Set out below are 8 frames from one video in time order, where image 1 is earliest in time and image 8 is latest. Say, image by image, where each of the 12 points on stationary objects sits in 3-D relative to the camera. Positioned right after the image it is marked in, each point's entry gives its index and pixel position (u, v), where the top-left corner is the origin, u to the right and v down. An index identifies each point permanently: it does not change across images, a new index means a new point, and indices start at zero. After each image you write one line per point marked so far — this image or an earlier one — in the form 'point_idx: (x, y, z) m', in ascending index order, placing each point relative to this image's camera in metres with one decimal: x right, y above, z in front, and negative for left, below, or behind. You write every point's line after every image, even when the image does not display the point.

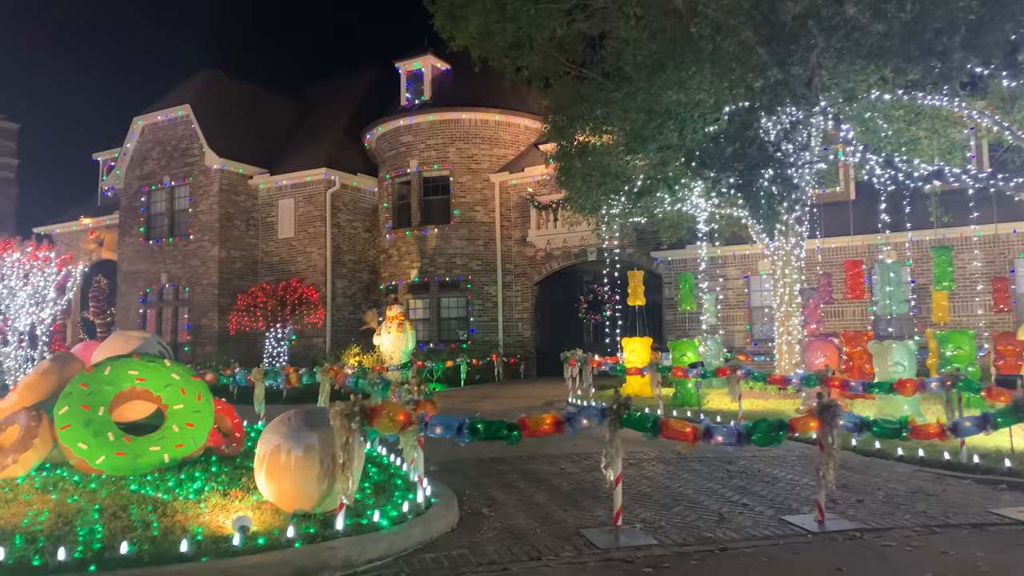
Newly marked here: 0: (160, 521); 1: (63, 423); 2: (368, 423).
0: (-2.7, -1.8, +6.1) m
1: (-4.4, -1.3, +7.7) m
2: (-1.1, -1.1, +6.2) m
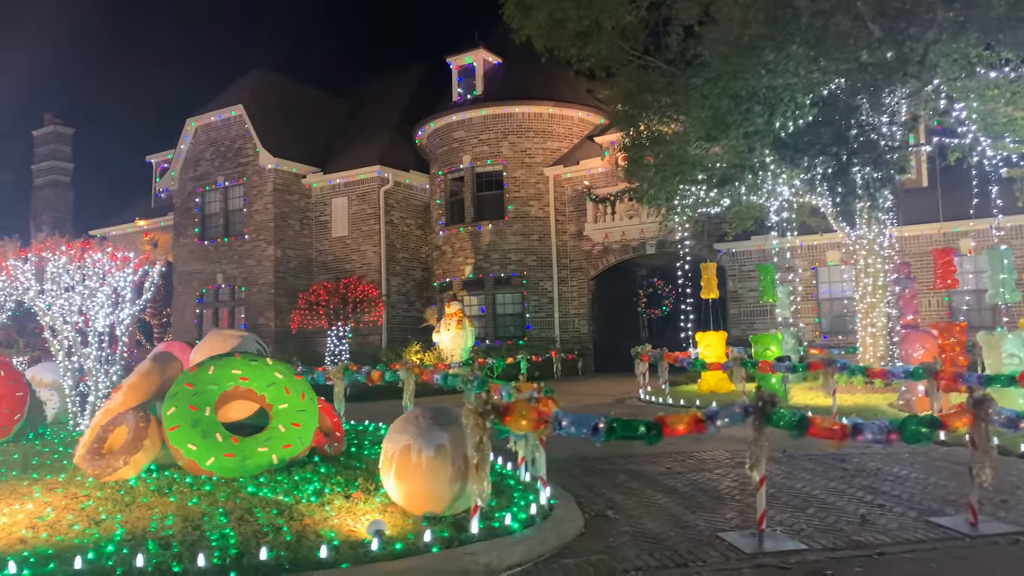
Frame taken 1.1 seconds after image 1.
0: (-1.6, -1.7, +5.8) m
1: (-3.2, -1.3, +7.6) m
2: (-0.1, -1.0, +5.9) m
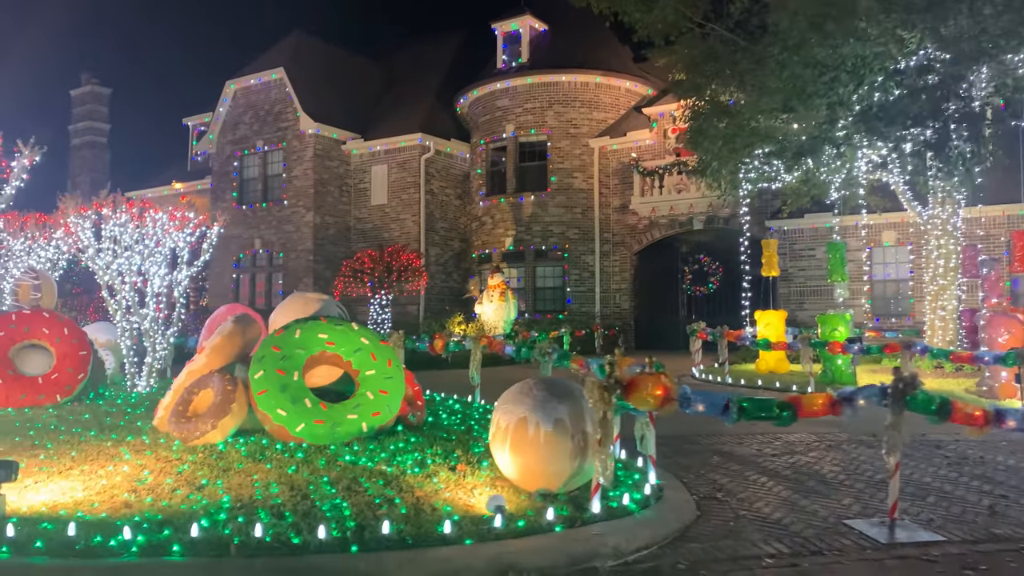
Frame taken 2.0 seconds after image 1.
0: (-0.8, -1.5, +5.6) m
1: (-2.3, -0.9, +7.3) m
2: (+0.8, -0.8, +5.6) m
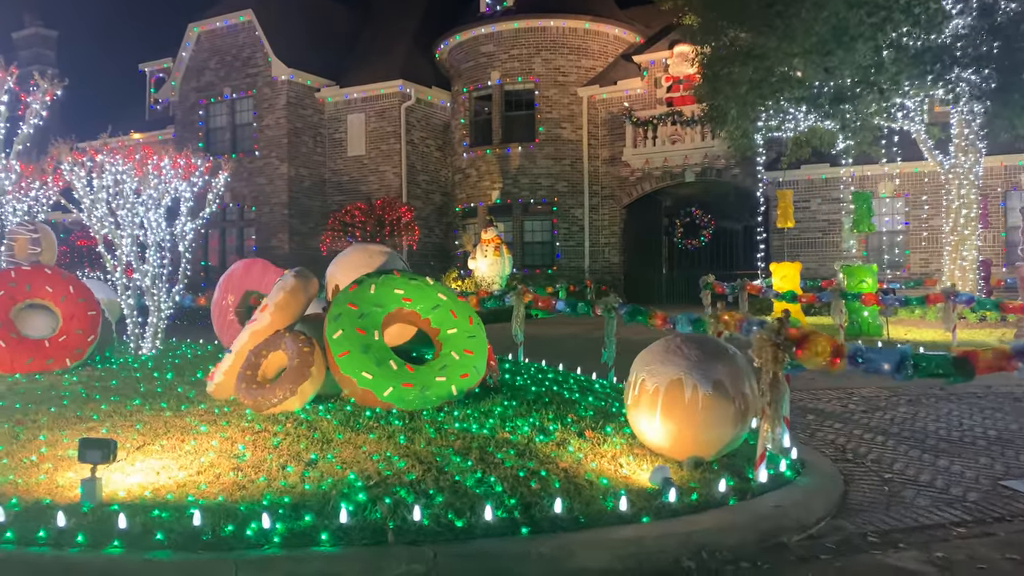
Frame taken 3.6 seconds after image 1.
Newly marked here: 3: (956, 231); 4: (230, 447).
0: (+0.2, -1.1, +5.0) m
1: (-1.4, -0.5, +6.6) m
2: (+1.8, -0.4, +5.1) m
3: (+8.5, +1.1, +15.2) m
4: (-1.9, -1.1, +5.4) m
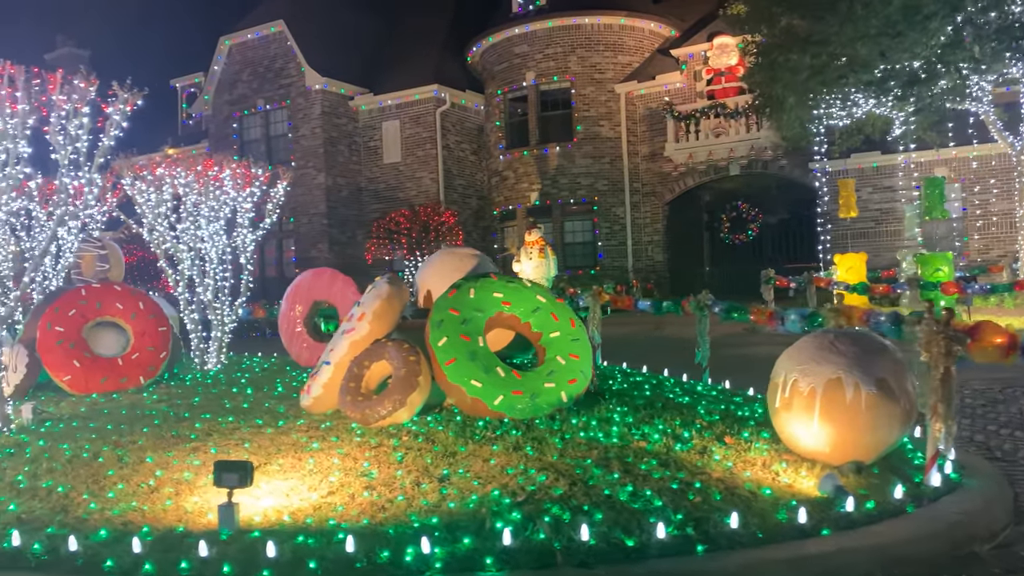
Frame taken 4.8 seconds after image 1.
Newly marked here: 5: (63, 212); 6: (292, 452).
0: (+1.1, -1.1, +4.6) m
1: (-0.5, -0.6, +6.3) m
2: (+2.7, -0.4, +4.7) m
3: (+9.6, +1.4, +14.6) m
4: (-1.0, -1.1, +5.1) m
5: (-4.0, +0.7, +7.1) m
6: (-1.5, -1.1, +5.5) m
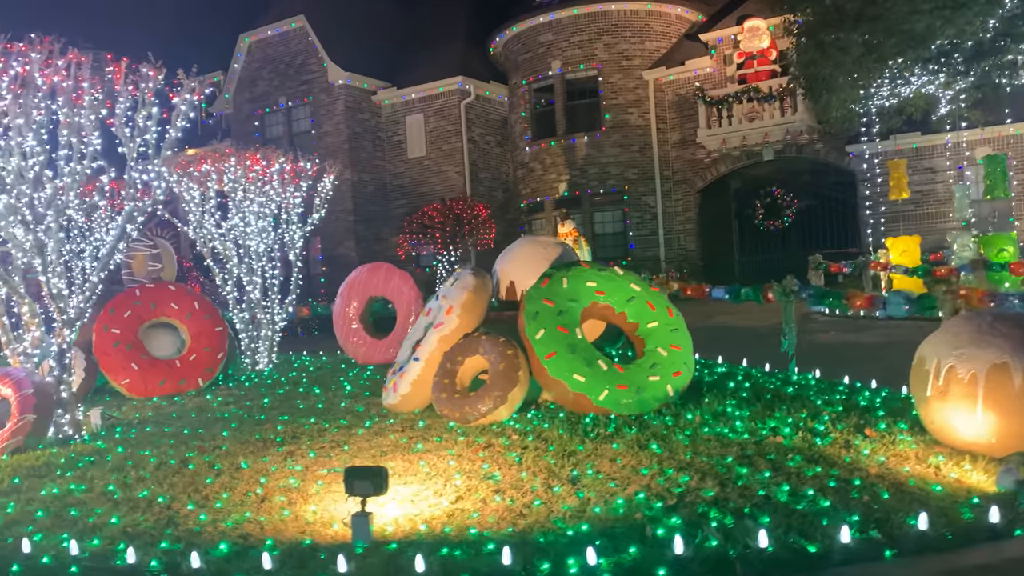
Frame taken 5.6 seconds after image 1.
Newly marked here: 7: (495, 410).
0: (+1.9, -1.0, +4.3) m
1: (+0.2, -0.5, +5.9) m
2: (+3.4, -0.2, +4.3) m
3: (+10.4, +1.7, +14.2) m
4: (-0.3, -1.1, +4.8) m
5: (-3.2, +0.7, +6.7) m
6: (-0.8, -1.1, +5.2) m
7: (-0.1, -0.9, +5.8) m
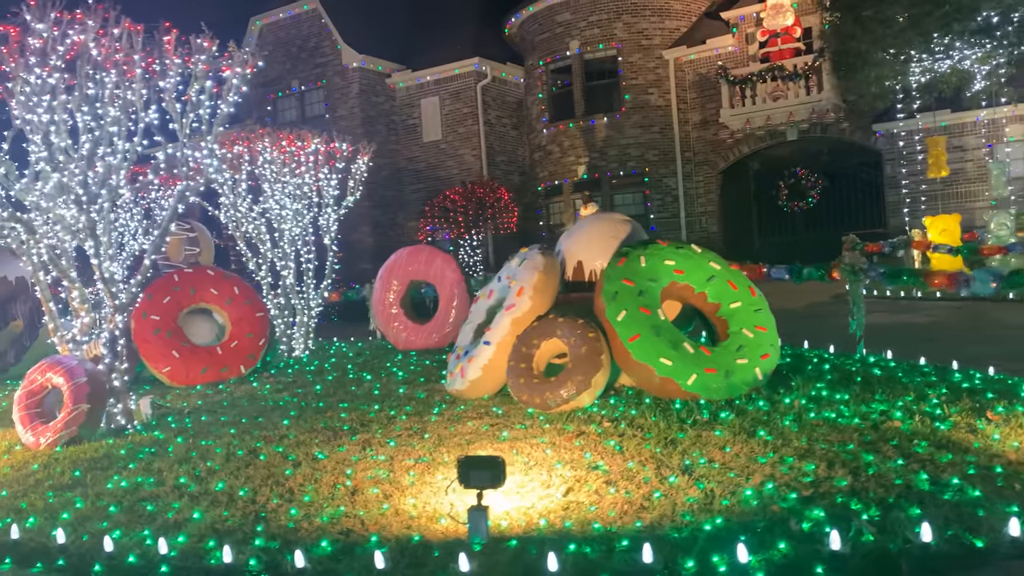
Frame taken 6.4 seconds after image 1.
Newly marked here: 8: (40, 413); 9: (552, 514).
0: (+2.5, -0.9, +4.0) m
1: (+0.8, -0.3, +5.6) m
2: (+4.0, -0.1, +4.0) m
3: (+11.0, +2.1, +13.8) m
4: (+0.3, -1.0, +4.5) m
5: (-2.7, +0.8, +6.4) m
6: (-0.2, -1.0, +4.9) m
7: (+0.5, -0.7, +5.5) m
8: (-3.7, -1.0, +6.2) m
9: (+0.2, -1.1, +3.8) m
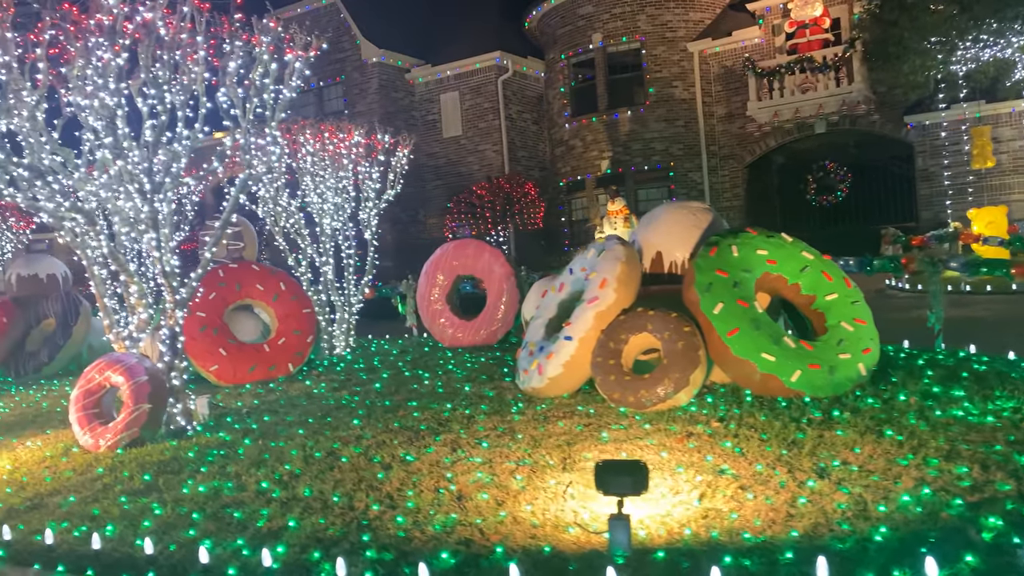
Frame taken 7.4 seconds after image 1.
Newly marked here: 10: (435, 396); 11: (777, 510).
0: (+3.1, -0.8, +3.7) m
1: (+1.4, -0.3, +5.3) m
2: (+4.6, 0.0, +3.6) m
3: (+11.6, +2.2, +13.4) m
4: (+0.9, -0.9, +4.2) m
5: (-2.1, +0.9, +6.1) m
6: (+0.4, -0.9, +4.6) m
7: (+1.1, -0.7, +5.2) m
8: (-3.1, -0.9, +6.0) m
9: (+0.8, -1.0, +3.5) m
10: (-0.7, -0.9, +6.7) m
11: (+1.2, -1.0, +3.5) m
